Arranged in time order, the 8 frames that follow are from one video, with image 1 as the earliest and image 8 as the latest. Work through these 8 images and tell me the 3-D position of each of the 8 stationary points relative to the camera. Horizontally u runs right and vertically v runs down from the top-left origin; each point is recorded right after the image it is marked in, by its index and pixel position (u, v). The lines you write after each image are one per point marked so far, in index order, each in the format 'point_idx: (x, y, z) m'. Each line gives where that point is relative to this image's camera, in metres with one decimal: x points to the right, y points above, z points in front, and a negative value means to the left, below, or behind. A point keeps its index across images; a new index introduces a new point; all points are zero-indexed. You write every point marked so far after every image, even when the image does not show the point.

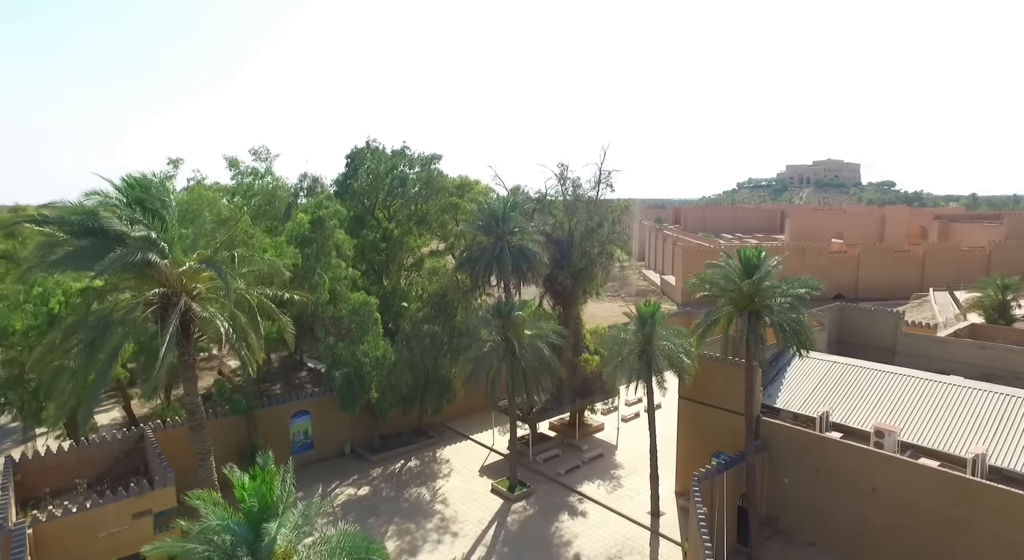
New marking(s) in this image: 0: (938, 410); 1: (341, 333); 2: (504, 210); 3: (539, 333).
0: (+11.0, -3.4, +16.8) m
1: (-5.1, -1.6, +19.3) m
2: (-0.2, +2.1, +19.4) m
3: (+0.7, -1.4, +18.6) m
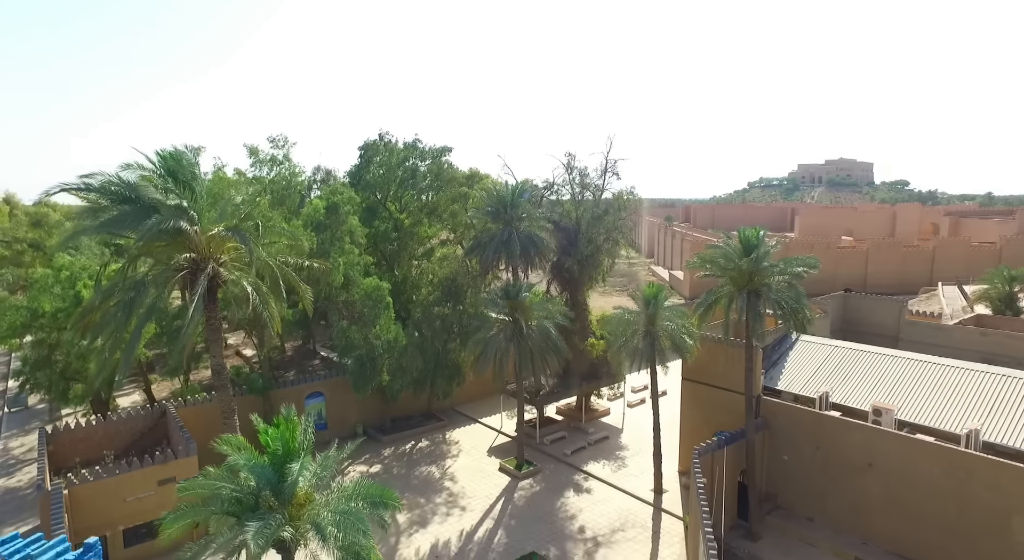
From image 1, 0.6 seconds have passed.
0: (+11.2, -2.9, +17.2) m
1: (-4.8, -1.1, +19.9) m
2: (0.0, +2.6, +20.0) m
3: (+1.0, -0.9, +19.1) m
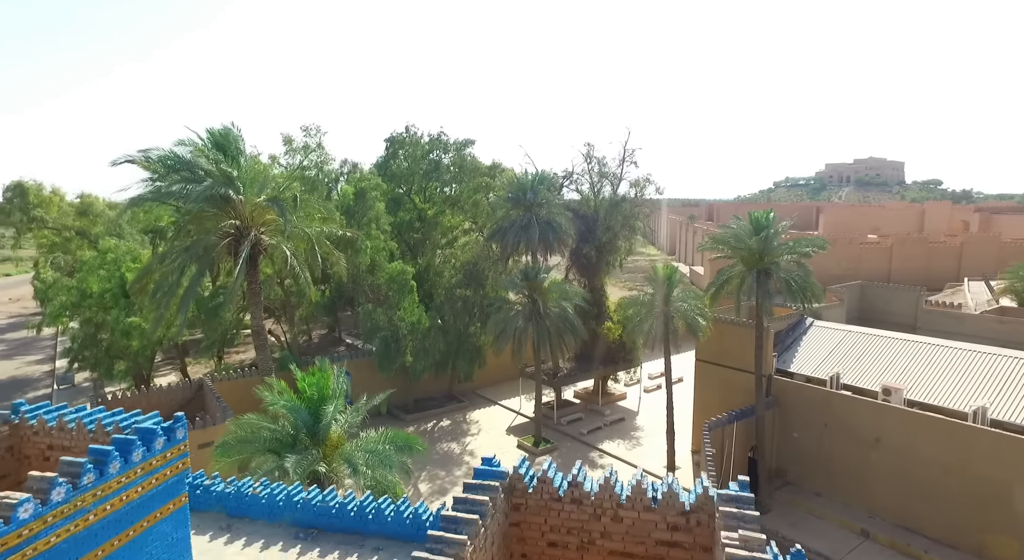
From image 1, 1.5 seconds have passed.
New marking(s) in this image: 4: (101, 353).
0: (+11.7, -2.5, +17.6) m
1: (-4.2, -0.6, +20.8) m
2: (+0.6, +3.1, +20.8) m
3: (+1.5, -0.4, +19.8) m
4: (-12.4, -2.2, +19.7) m
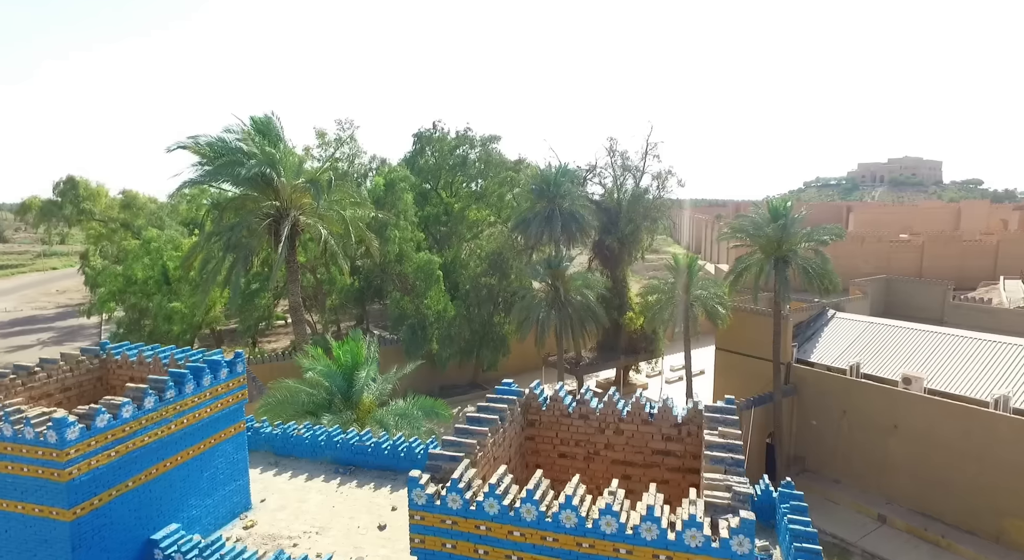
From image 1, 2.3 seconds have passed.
0: (+12.3, -2.2, +17.7) m
1: (-3.5, -0.3, +21.6) m
2: (+1.4, +3.4, +21.3) m
3: (+2.3, -0.1, +20.3) m
4: (-11.6, -1.8, +20.7) m
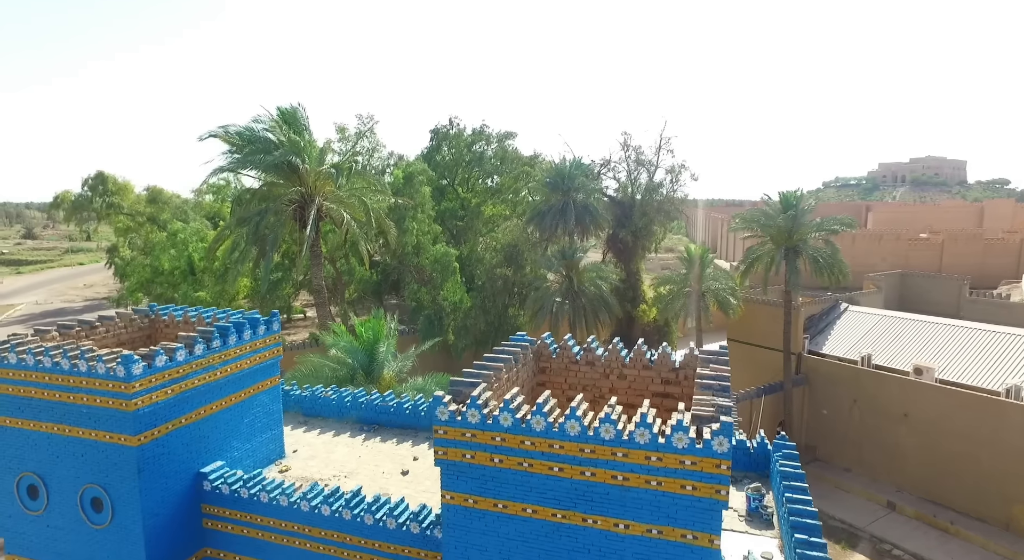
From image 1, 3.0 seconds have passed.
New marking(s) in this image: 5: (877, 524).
0: (+12.7, -2.0, +17.8) m
1: (-3.0, 0.0, +22.0) m
2: (+1.9, +3.6, +21.6) m
3: (+2.7, +0.1, +20.7) m
4: (-11.2, -1.5, +21.4) m
5: (+8.4, -5.6, +15.0) m
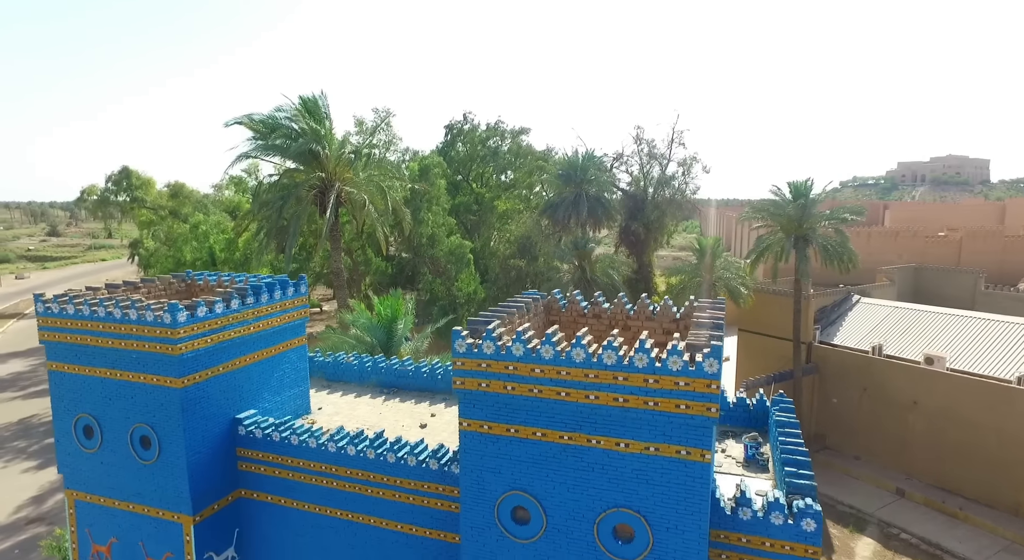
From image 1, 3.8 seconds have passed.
0: (+13.1, -1.7, +17.8) m
1: (-2.5, +0.3, +22.4) m
2: (+2.4, +3.9, +21.9) m
3: (+3.2, +0.4, +20.9) m
4: (-10.7, -1.2, +21.9) m
5: (+8.7, -5.3, +15.1) m
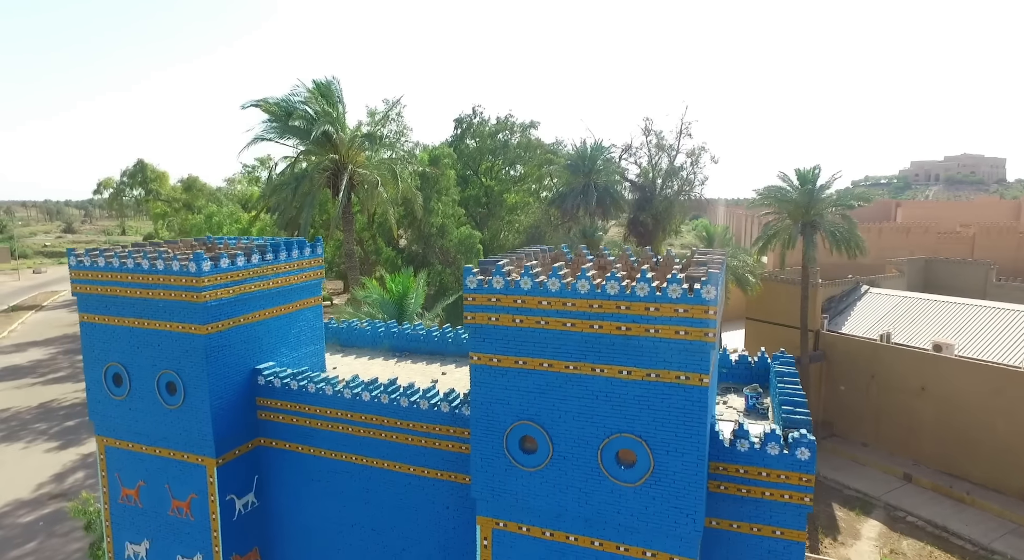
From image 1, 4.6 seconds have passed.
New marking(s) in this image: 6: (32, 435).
0: (+13.3, -1.4, +17.8) m
1: (-2.2, +0.7, +22.7) m
2: (+2.7, +4.3, +22.1) m
3: (+3.5, +0.8, +21.1) m
4: (-10.4, -0.8, +22.3) m
5: (+8.9, -5.0, +15.2) m
6: (-12.0, -3.9, +16.3) m
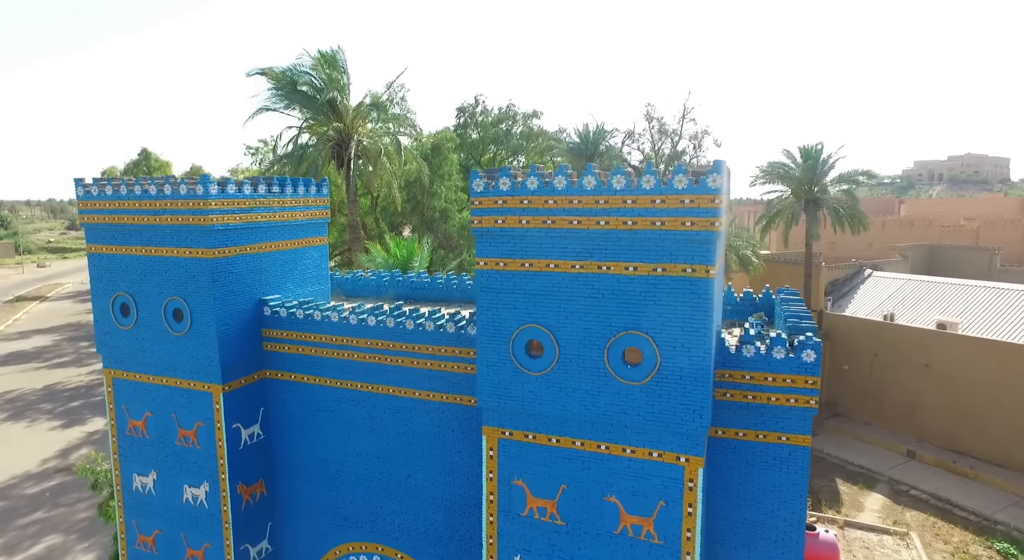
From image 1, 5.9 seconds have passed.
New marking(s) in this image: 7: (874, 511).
0: (+13.4, -0.8, +17.8) m
1: (-2.1, +1.2, +22.7) m
2: (+2.8, +4.8, +22.1) m
3: (+3.6, +1.3, +21.1) m
4: (-10.3, -0.3, +22.3) m
5: (+8.9, -4.4, +15.2) m
6: (-11.9, -3.4, +16.4) m
7: (+7.3, -4.7, +13.2) m
